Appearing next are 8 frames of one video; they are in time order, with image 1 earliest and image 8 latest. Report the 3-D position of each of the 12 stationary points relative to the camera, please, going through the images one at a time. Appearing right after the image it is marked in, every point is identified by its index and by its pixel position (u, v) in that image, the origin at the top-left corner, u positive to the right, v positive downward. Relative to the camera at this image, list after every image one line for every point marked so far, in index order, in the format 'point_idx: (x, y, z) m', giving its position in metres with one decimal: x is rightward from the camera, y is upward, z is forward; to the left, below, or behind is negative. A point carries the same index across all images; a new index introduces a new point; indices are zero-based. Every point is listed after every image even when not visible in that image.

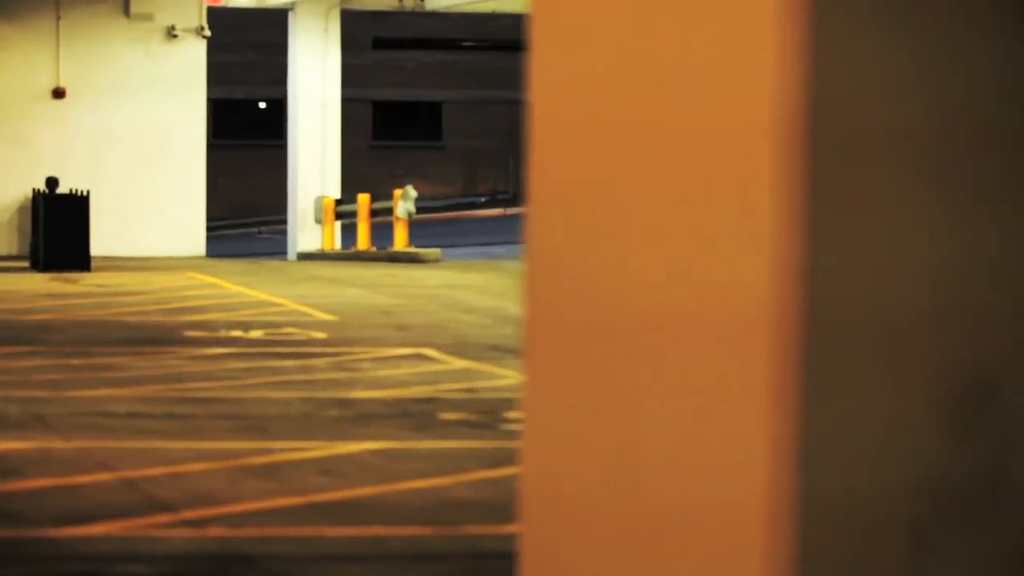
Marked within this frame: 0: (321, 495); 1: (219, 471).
0: (-0.9, -1.0, +7.0) m
1: (-1.6, -1.0, +7.6) m
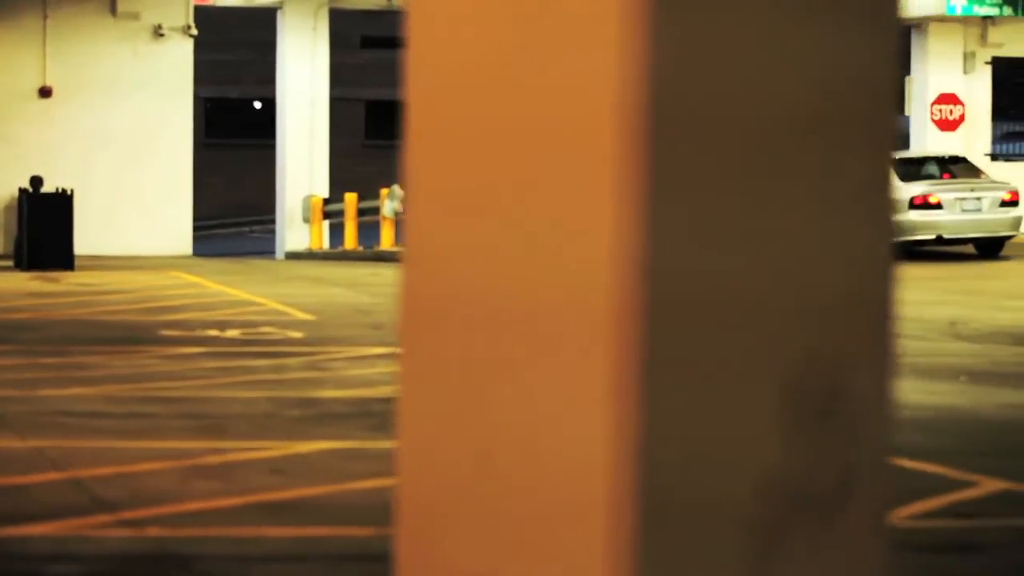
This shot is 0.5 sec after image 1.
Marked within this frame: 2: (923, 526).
0: (-1.2, -1.0, +6.9) m
1: (-1.8, -1.0, +7.5) m
2: (+1.9, -1.1, +6.5) m
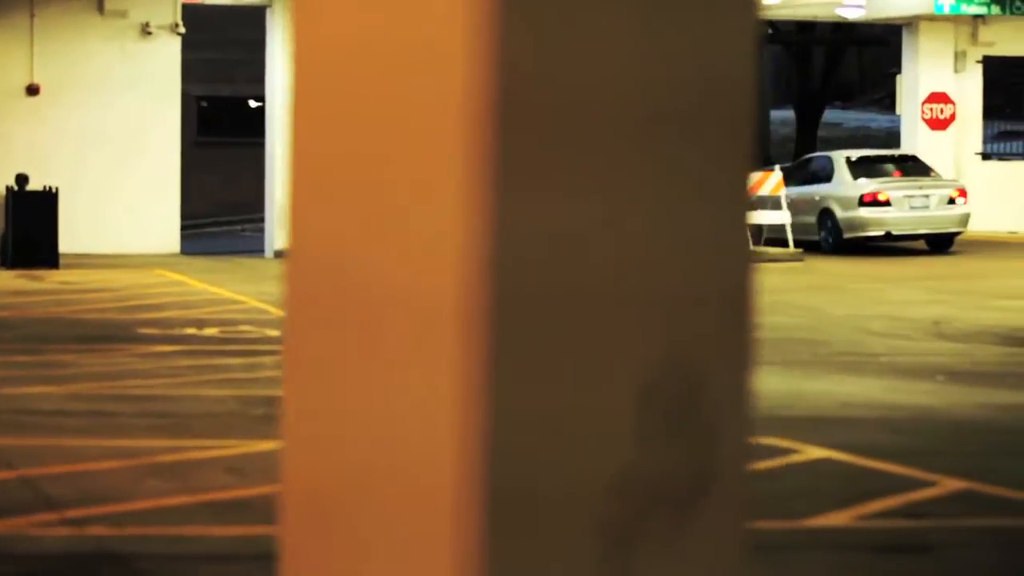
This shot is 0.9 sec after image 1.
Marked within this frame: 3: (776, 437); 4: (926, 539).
0: (-1.4, -1.0, +6.9) m
1: (-2.1, -1.0, +7.5) m
2: (+1.7, -1.1, +6.5) m
3: (+1.7, -1.0, +9.1) m
4: (+1.8, -1.1, +6.2) m
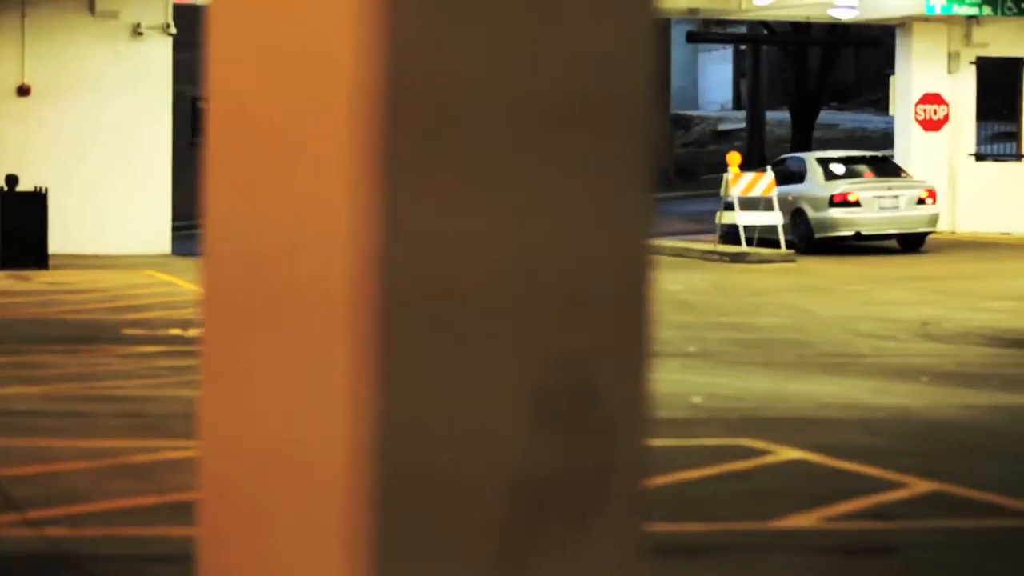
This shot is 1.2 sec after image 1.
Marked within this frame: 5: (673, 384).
0: (-1.6, -1.0, +6.9) m
1: (-2.2, -1.0, +7.5) m
2: (+1.5, -1.1, +6.5) m
3: (+1.5, -1.0, +9.1) m
4: (+1.7, -1.1, +6.2) m
5: (+1.4, -0.8, +11.9) m
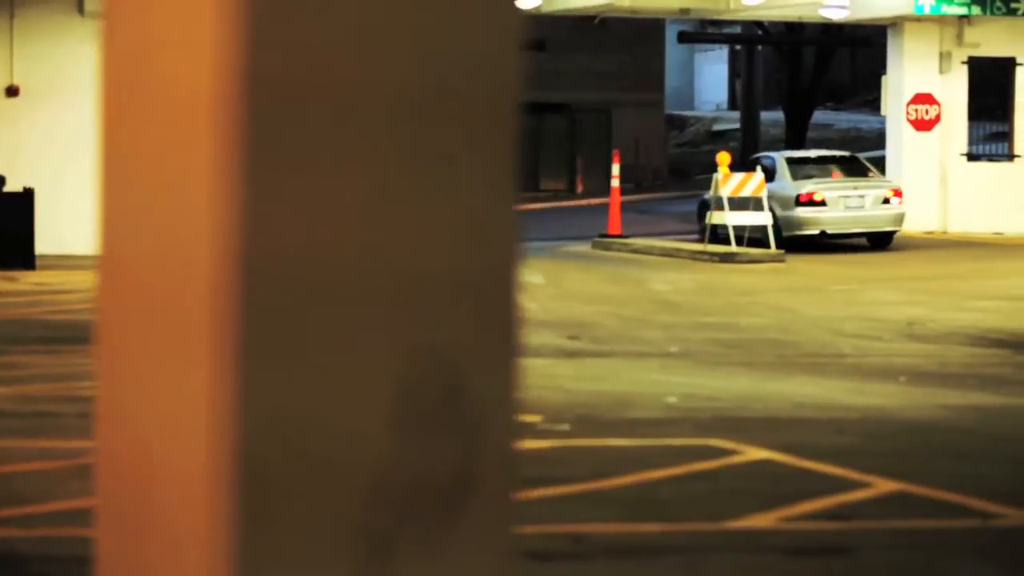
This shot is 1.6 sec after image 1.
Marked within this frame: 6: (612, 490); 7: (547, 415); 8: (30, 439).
0: (-1.8, -1.0, +6.8) m
1: (-2.4, -1.0, +7.5) m
2: (+1.3, -1.1, +6.5) m
3: (+1.3, -1.0, +9.0) m
4: (+1.5, -1.1, +6.2) m
5: (+1.2, -0.8, +11.8) m
6: (+0.5, -1.1, +7.3) m
7: (+0.3, -0.9, +9.9) m
8: (-2.9, -0.9, +8.4) m
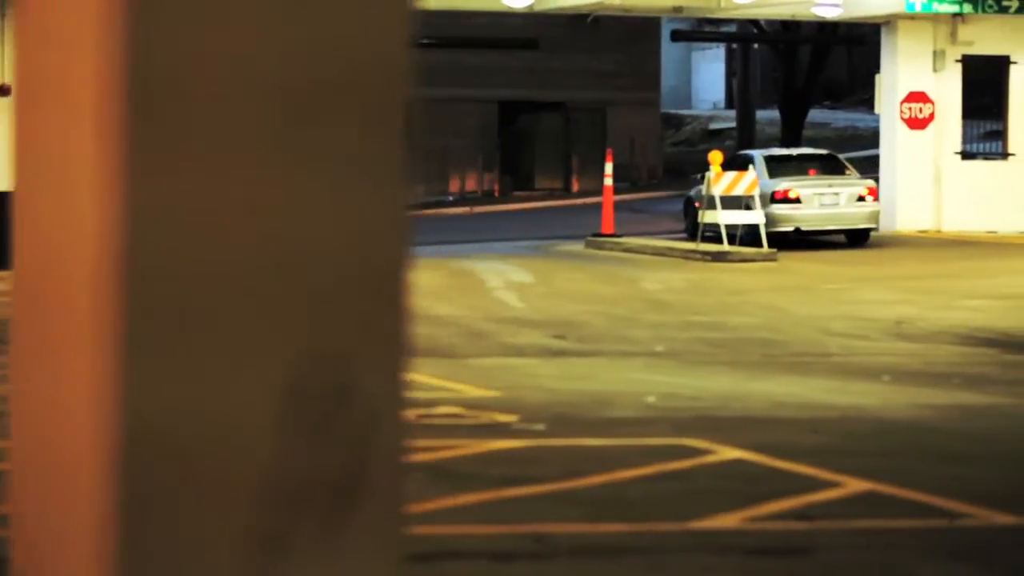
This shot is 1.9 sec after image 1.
0: (-2.0, -1.0, +6.8) m
1: (-2.6, -1.0, +7.4) m
2: (+1.1, -1.1, +6.4) m
3: (+1.2, -1.0, +9.0) m
4: (+1.3, -1.1, +6.1) m
5: (+1.0, -0.8, +11.8) m
6: (+0.4, -1.0, +7.3) m
7: (+0.1, -0.9, +9.9) m
8: (-3.0, -0.9, +8.4) m
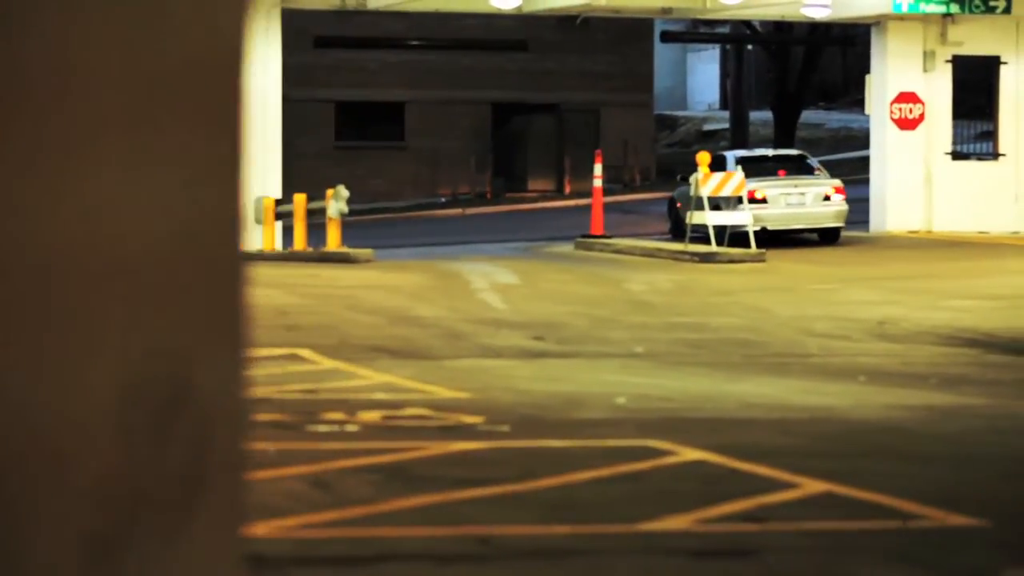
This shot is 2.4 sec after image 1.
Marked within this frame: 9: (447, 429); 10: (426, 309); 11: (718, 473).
0: (-2.2, -1.0, +6.8) m
1: (-2.8, -1.0, +7.4) m
2: (+0.9, -1.1, +6.4) m
3: (+0.9, -1.0, +9.0) m
4: (+1.1, -1.1, +6.1) m
5: (+0.8, -0.8, +11.8) m
6: (+0.1, -1.0, +7.2) m
7: (-0.1, -0.9, +9.9) m
8: (-3.3, -0.9, +8.4) m
9: (-0.4, -0.9, +9.3) m
10: (-1.1, -0.3, +17.4) m
11: (+1.2, -1.0, +7.9) m
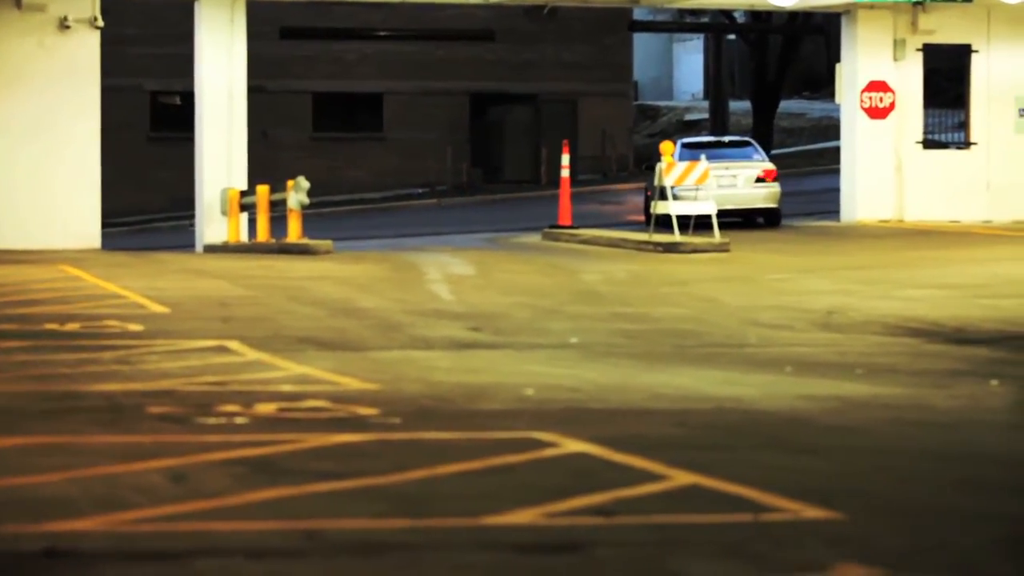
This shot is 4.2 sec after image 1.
0: (-2.9, -1.0, +6.7) m
1: (-3.6, -0.9, +7.3) m
2: (+0.2, -1.0, +6.3) m
3: (+0.2, -0.9, +8.9) m
4: (+0.3, -1.1, +6.0) m
5: (+0.1, -0.7, +11.7) m
6: (-0.6, -1.0, +7.1) m
7: (-0.9, -0.8, +9.8) m
8: (-4.0, -0.9, +8.3) m
9: (-1.1, -0.9, +9.2) m
10: (-1.7, -0.1, +17.3) m
11: (+0.4, -1.0, +7.8) m
